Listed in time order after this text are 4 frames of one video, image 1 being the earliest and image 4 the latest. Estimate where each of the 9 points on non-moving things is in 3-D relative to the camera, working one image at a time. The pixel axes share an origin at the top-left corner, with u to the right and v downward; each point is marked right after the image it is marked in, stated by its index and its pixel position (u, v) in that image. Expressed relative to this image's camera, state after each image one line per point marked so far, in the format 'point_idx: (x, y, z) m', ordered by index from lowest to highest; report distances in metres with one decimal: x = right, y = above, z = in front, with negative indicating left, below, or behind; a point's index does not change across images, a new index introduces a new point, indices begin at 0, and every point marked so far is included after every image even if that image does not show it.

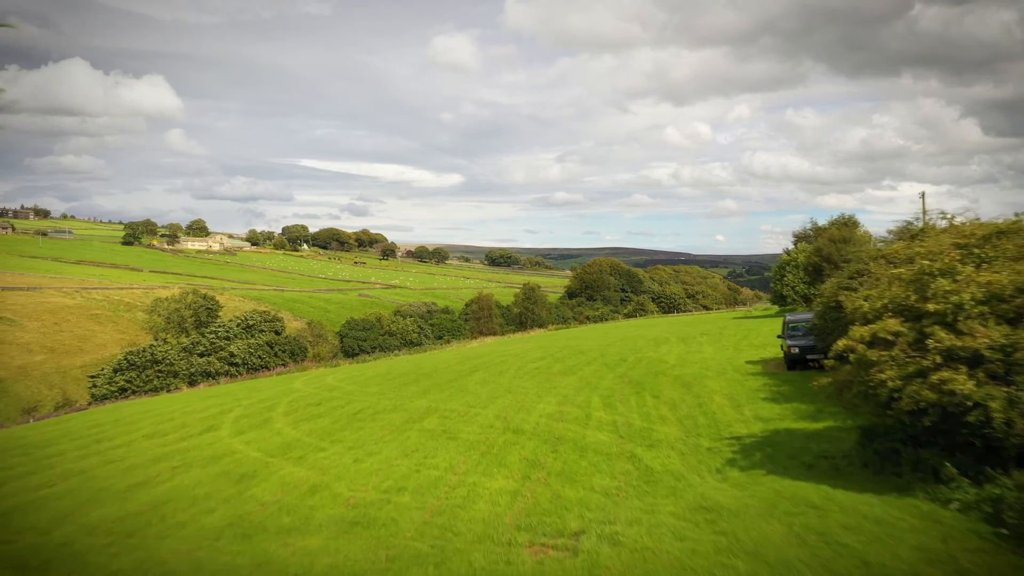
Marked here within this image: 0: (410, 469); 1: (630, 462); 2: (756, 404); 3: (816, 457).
0: (-1.7, -3.0, +8.6) m
1: (+1.9, -2.8, +8.2) m
2: (+5.4, -2.5, +11.2) m
3: (+4.6, -2.6, +7.8) m
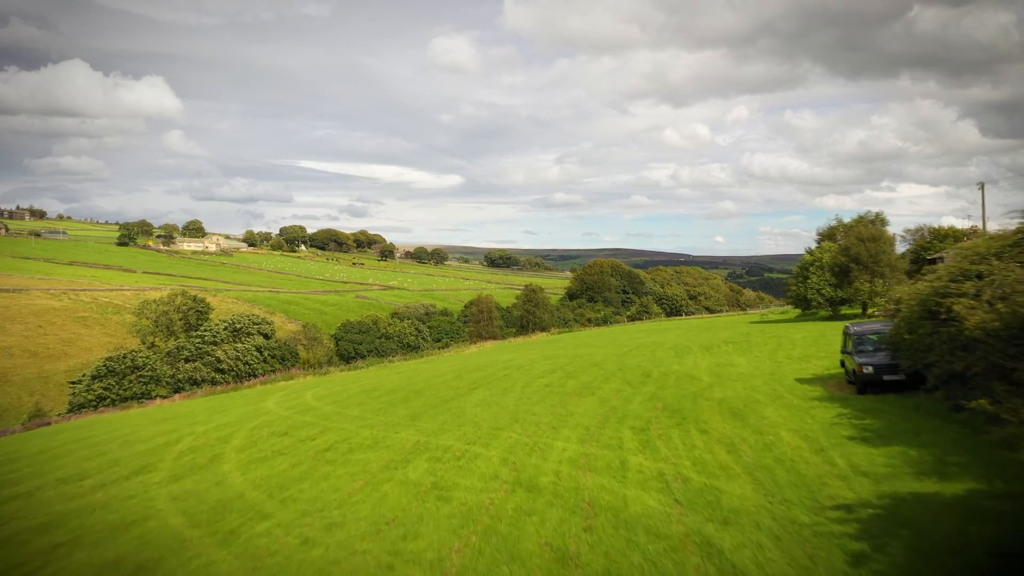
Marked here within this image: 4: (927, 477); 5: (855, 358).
0: (-1.5, -3.1, +5.9) m
1: (+2.1, -2.9, +5.5) m
2: (+5.5, -2.6, +8.5) m
3: (+4.8, -2.7, +5.1) m
4: (+5.7, -2.6, +7.1) m
5: (+8.2, -1.7, +12.2) m
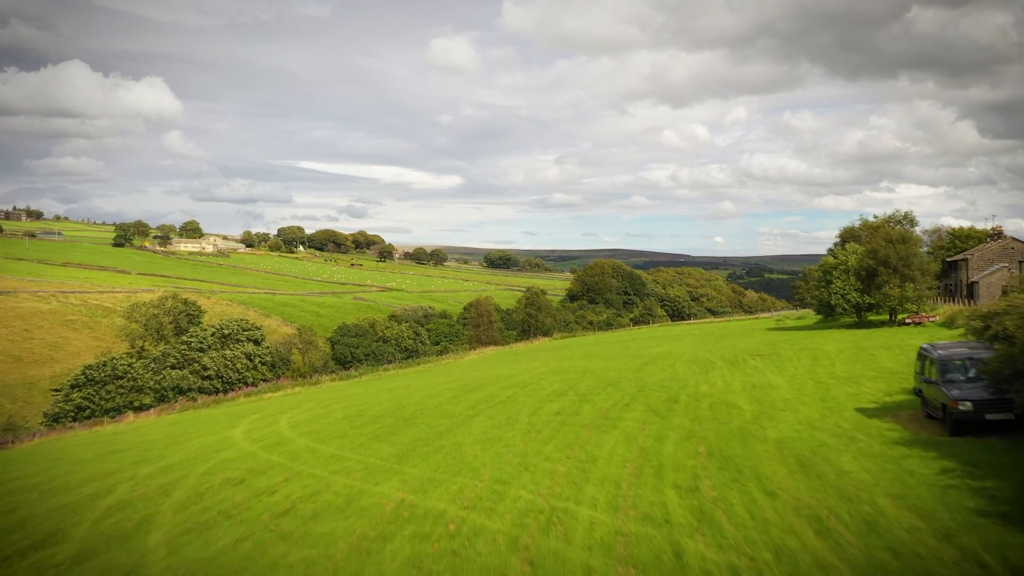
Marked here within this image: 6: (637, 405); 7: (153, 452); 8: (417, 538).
0: (-1.3, -3.4, +3.6) m
1: (+2.3, -3.2, +3.2) m
2: (+5.7, -2.9, +6.2) m
3: (+5.0, -3.0, +2.8) m
4: (+5.9, -2.9, +4.7) m
5: (+8.3, -2.0, +9.8) m
6: (+3.4, -3.2, +14.0) m
7: (-9.6, -4.4, +13.6) m
8: (-1.3, -3.5, +7.2) m
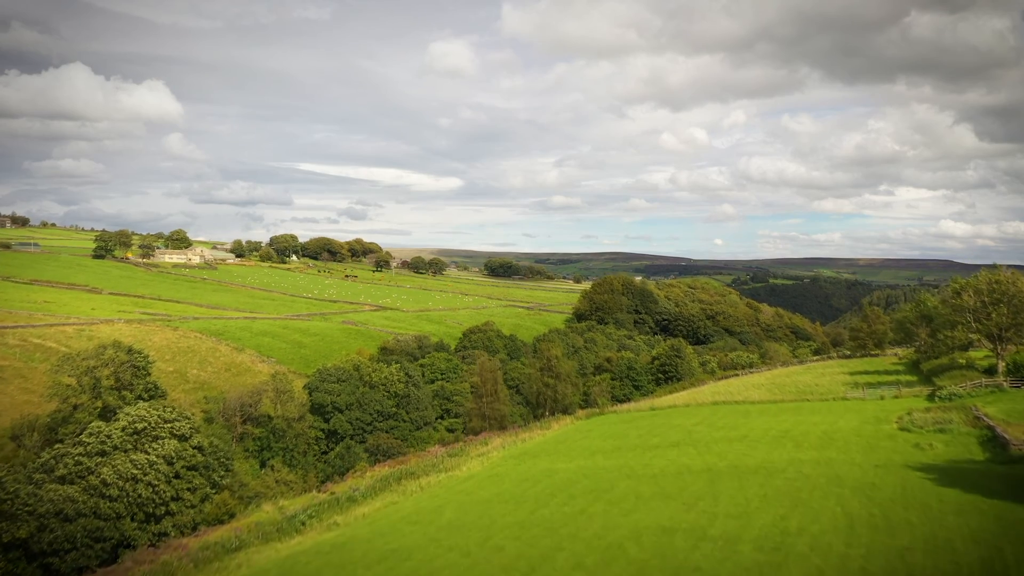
0: (-0.3, -9.0, -9.2) m
1: (+3.3, -8.8, -9.6) m
2: (+6.8, -8.5, -6.5) m
3: (+6.0, -8.5, -10.0) m
4: (+7.0, -8.5, -8.0) m
5: (+9.4, -7.6, -2.9) m
6: (+4.5, -8.8, +1.2) m
7: (-8.5, -10.0, +0.8) m
8: (-0.3, -9.1, -5.6) m
